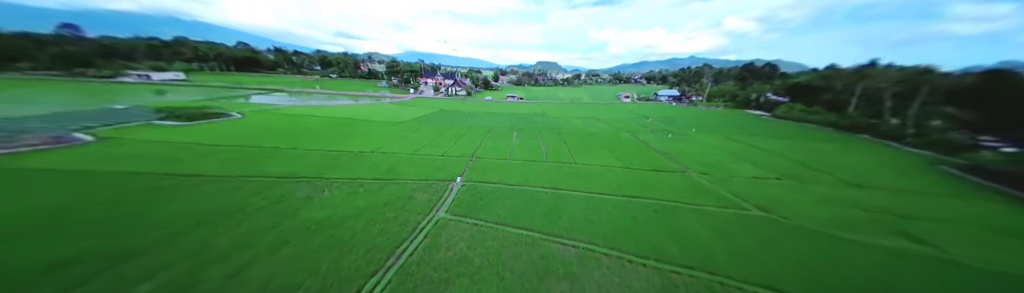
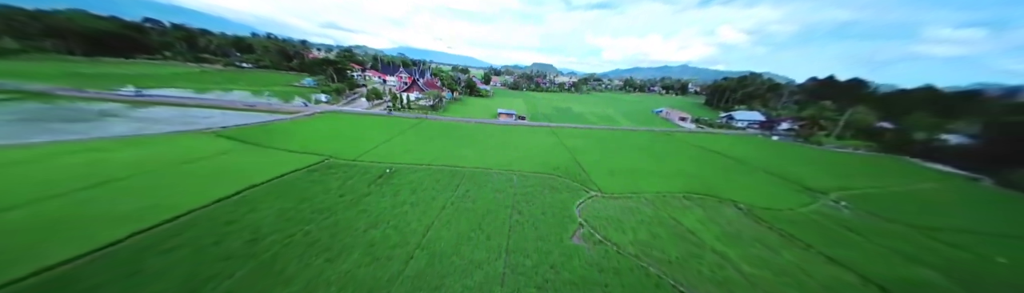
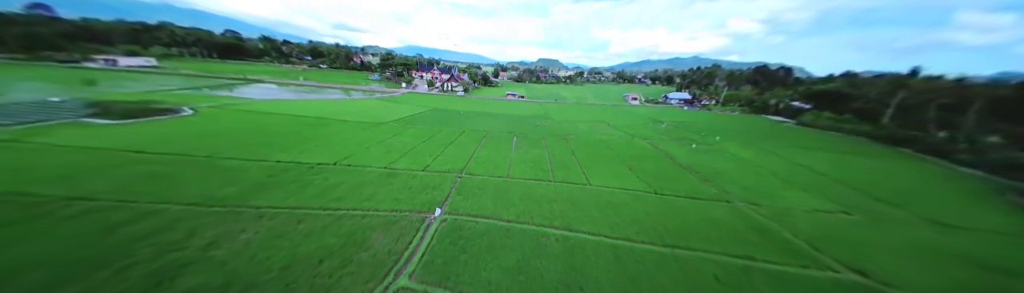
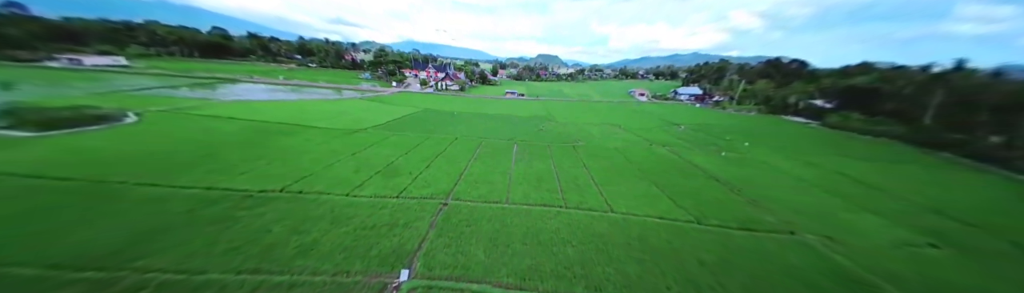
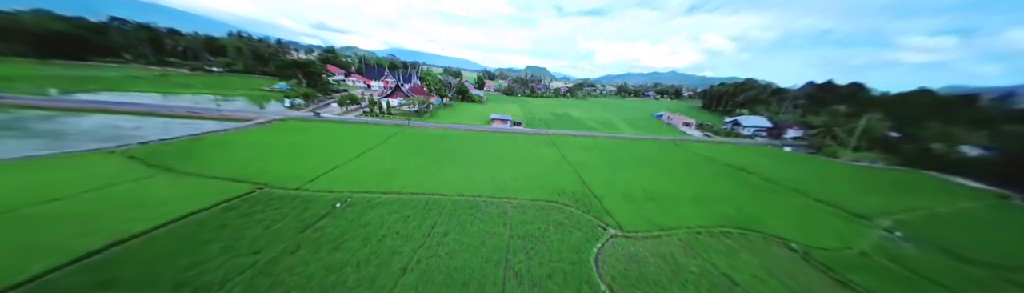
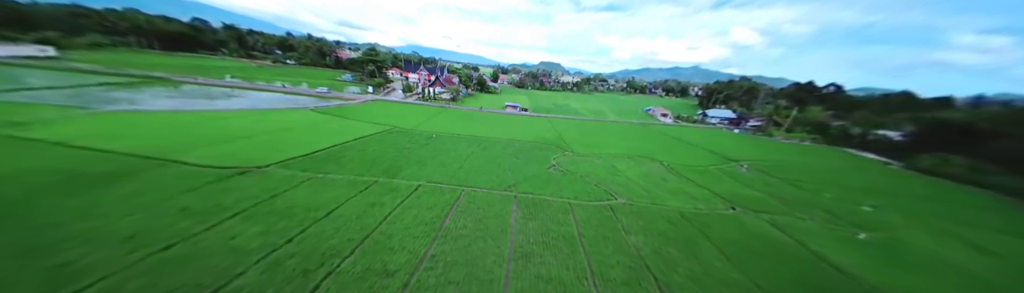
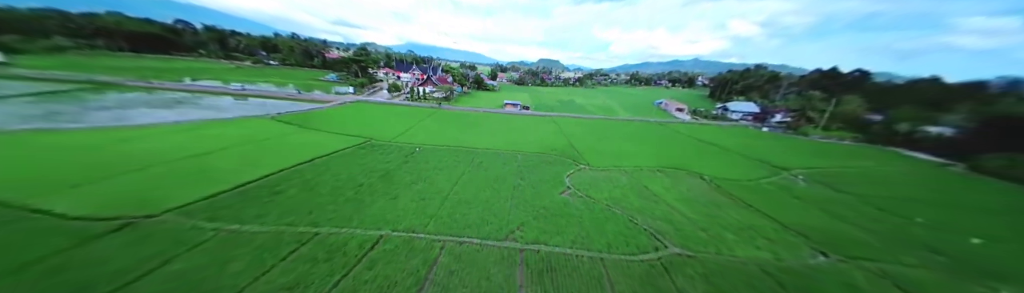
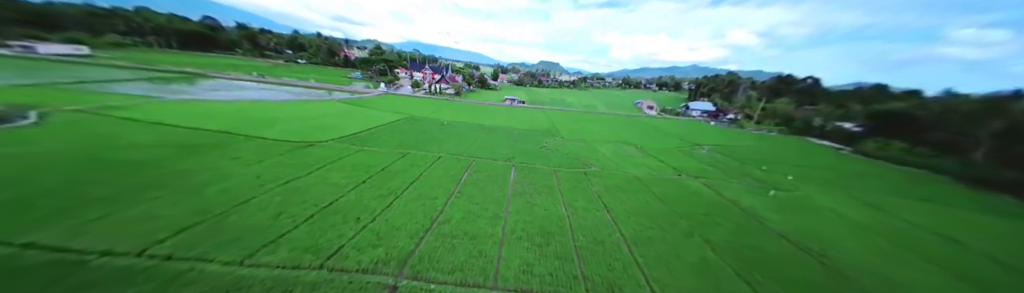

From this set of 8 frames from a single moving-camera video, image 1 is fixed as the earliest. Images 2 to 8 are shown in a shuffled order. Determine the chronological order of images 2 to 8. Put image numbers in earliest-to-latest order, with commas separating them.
3, 4, 8, 6, 7, 2, 5
